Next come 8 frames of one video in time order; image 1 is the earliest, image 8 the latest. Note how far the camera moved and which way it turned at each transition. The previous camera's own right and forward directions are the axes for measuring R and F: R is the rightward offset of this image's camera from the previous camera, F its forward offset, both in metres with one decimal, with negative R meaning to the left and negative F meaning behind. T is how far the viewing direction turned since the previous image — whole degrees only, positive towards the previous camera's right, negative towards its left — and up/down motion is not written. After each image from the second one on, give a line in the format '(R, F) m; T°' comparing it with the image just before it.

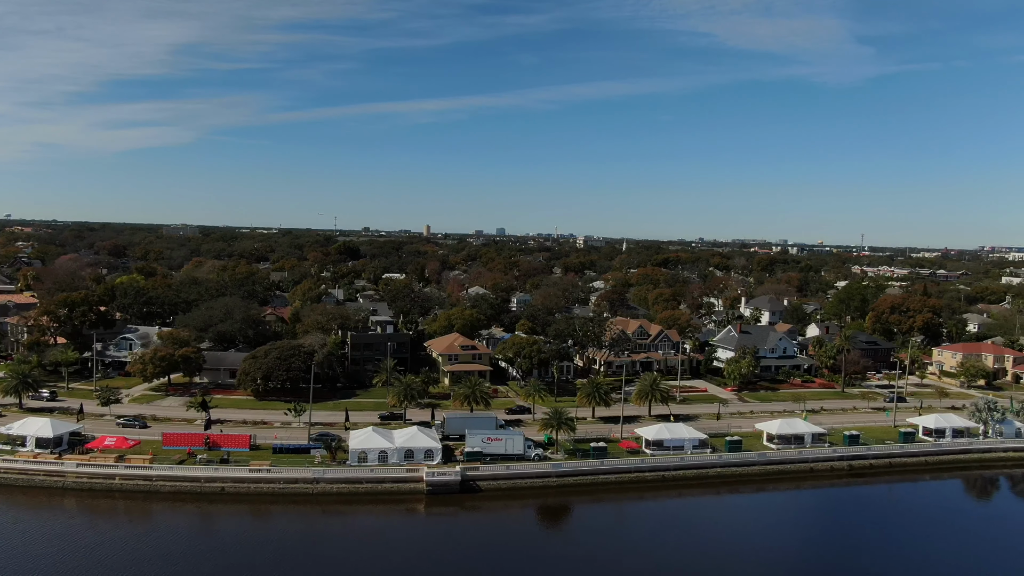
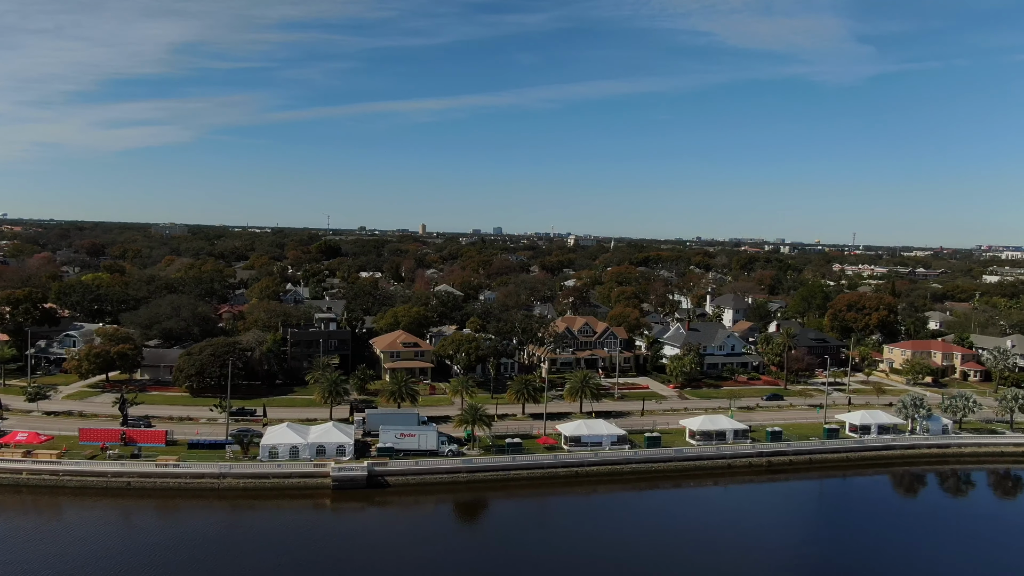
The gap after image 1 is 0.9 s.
(+4.4, -0.1) m; 0°
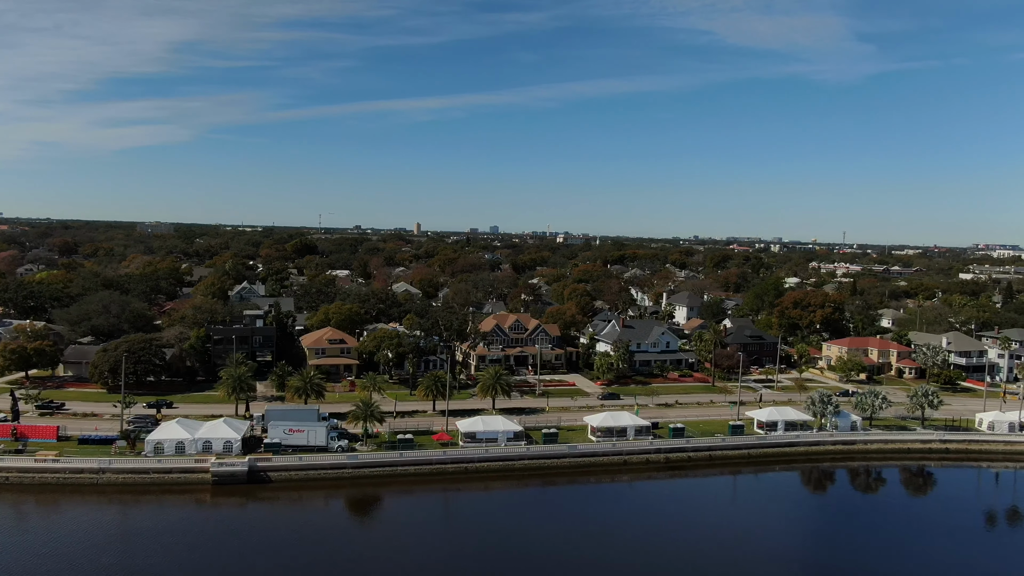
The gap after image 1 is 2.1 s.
(+5.7, +0.1) m; 0°
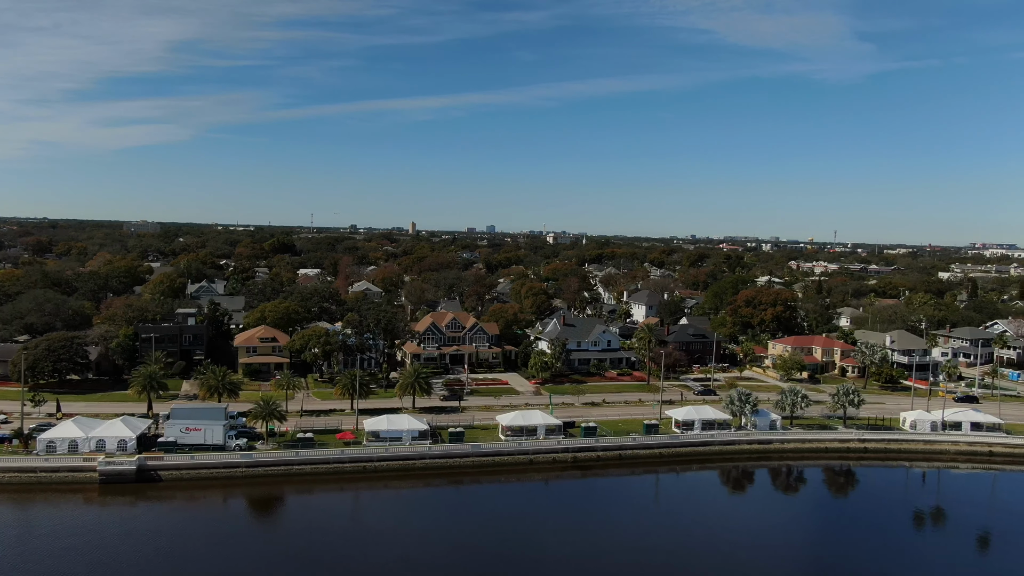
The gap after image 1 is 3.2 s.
(+5.1, +0.4) m; 0°
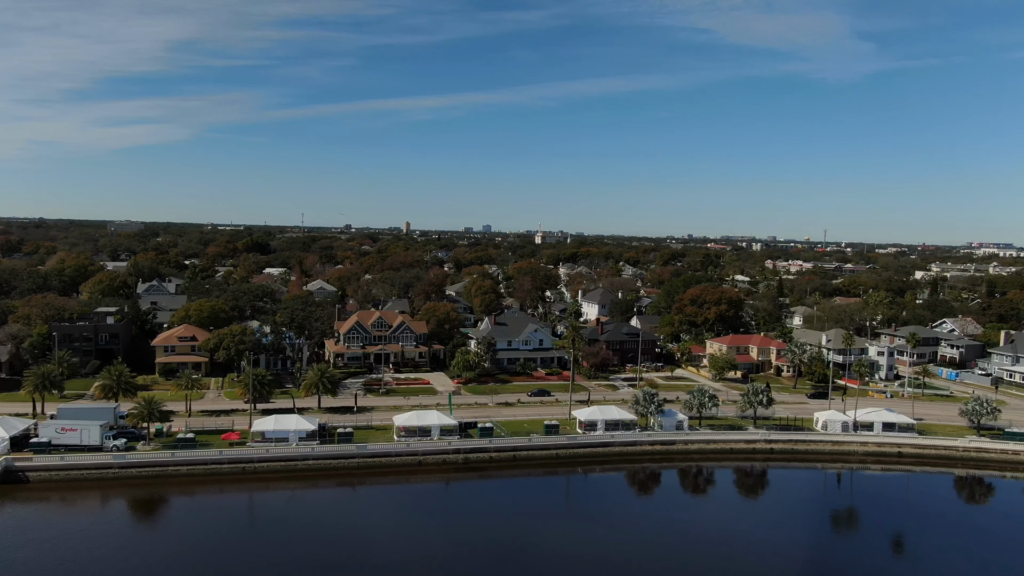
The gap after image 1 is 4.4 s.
(+5.9, +0.7) m; 0°
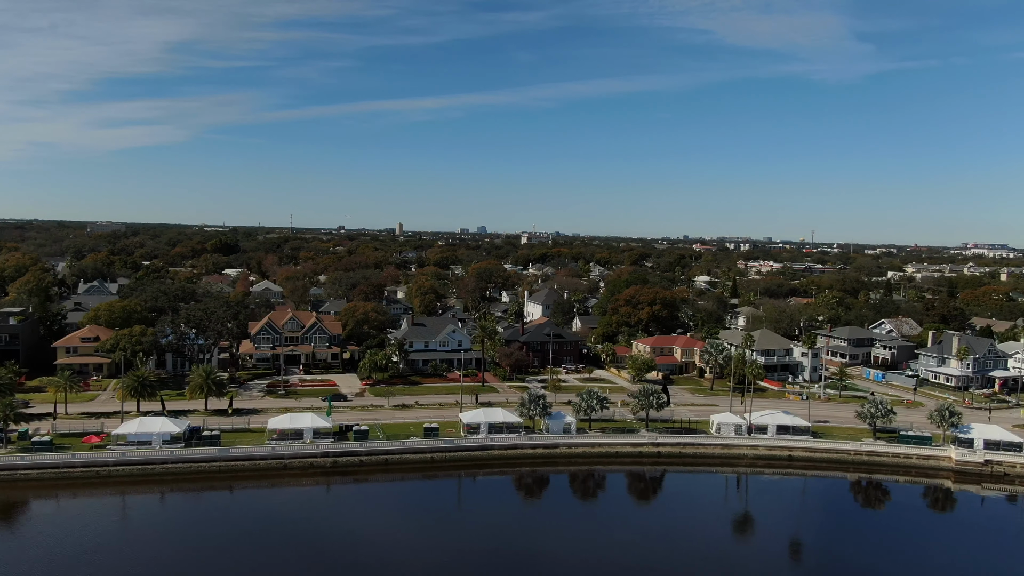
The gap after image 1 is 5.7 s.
(+6.8, +0.8) m; 0°
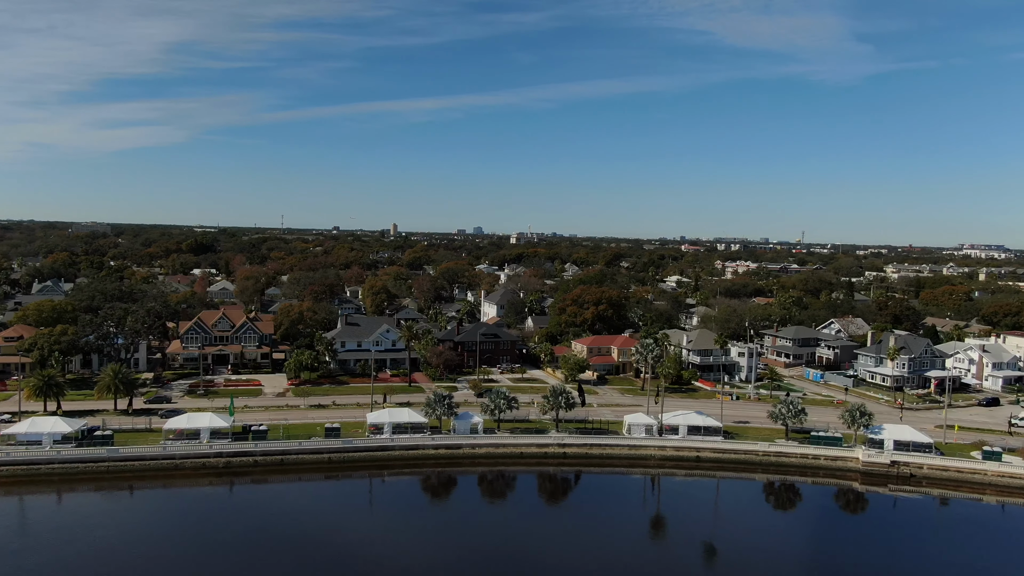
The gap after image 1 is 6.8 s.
(+5.4, +0.4) m; 0°
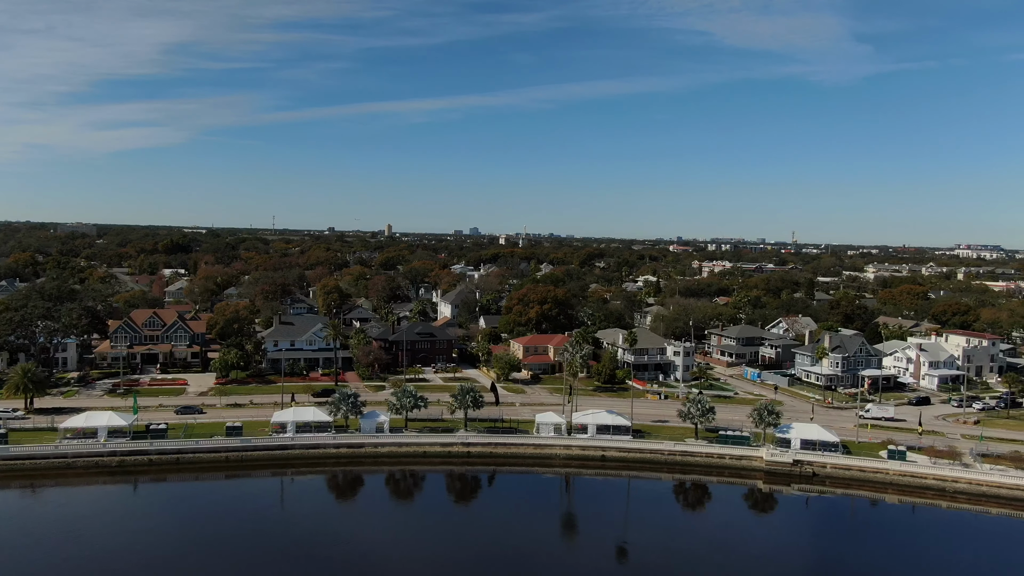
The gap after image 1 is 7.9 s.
(+5.4, +0.2) m; 0°
